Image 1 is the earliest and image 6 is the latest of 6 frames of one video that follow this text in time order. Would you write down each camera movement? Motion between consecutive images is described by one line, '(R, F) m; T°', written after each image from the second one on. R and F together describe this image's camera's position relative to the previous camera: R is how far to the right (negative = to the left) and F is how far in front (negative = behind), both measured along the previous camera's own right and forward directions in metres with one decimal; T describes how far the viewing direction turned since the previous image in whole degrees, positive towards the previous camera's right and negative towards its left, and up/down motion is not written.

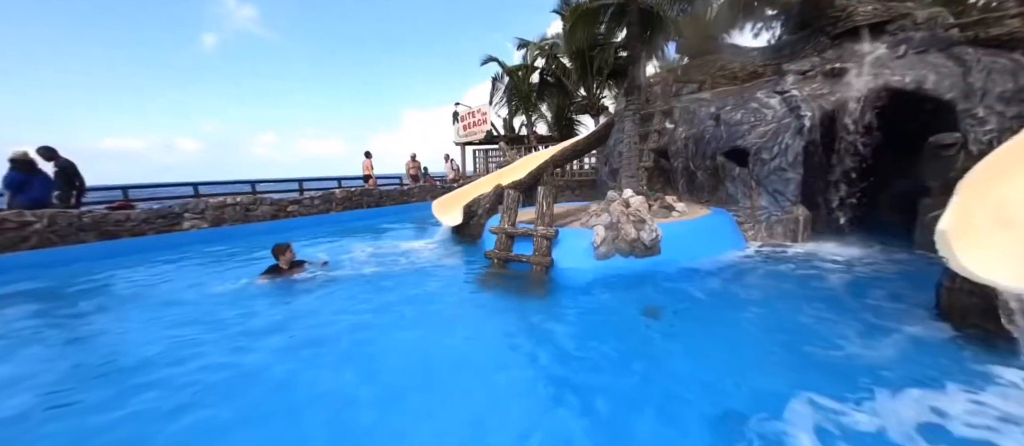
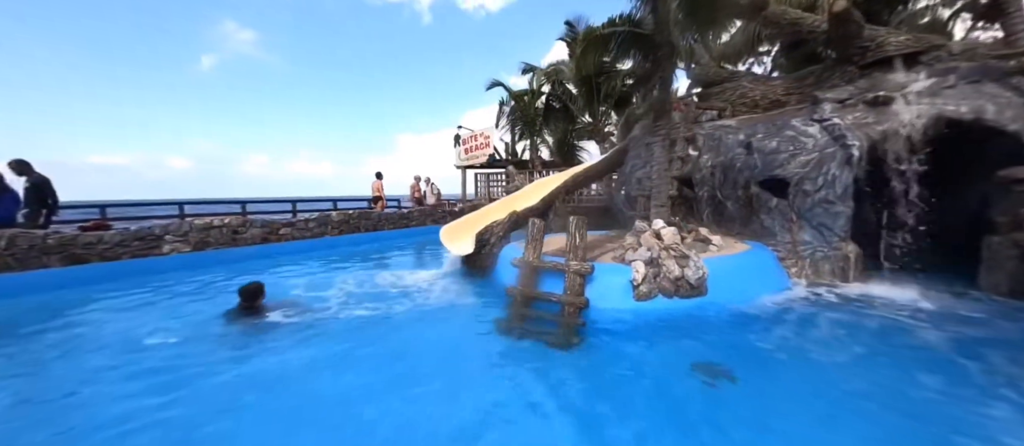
(-0.6, +0.7) m; +1°
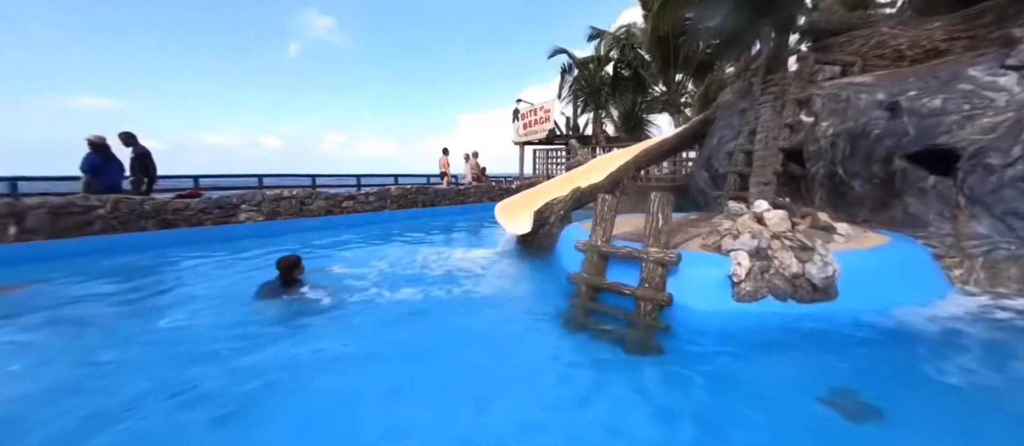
(-0.2, +0.7) m; -9°
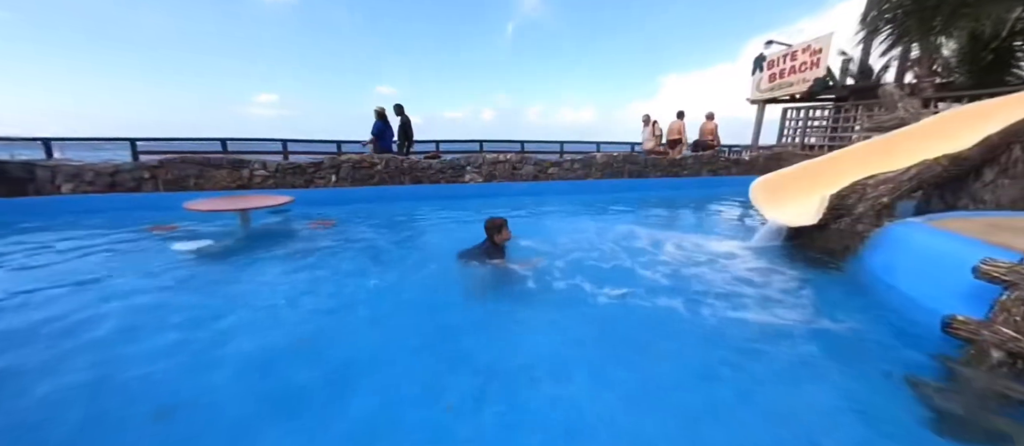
(-0.9, +0.8) m; -29°
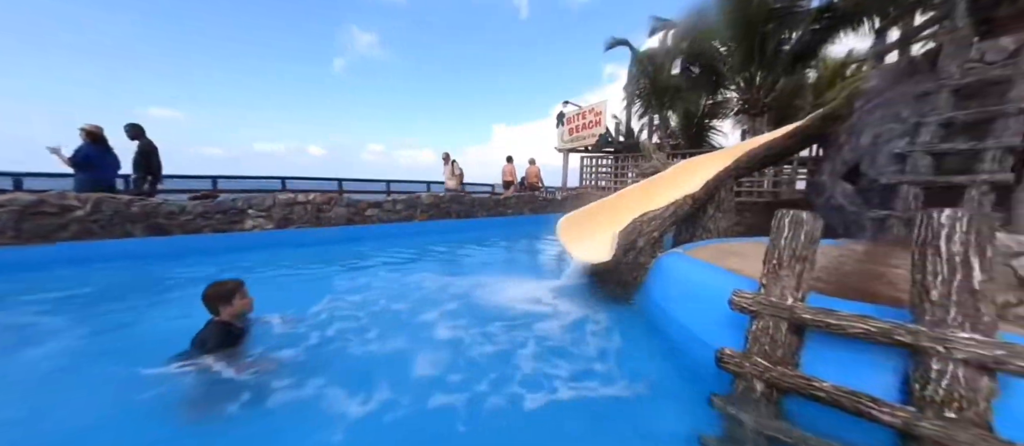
(+0.8, +0.7) m; +25°
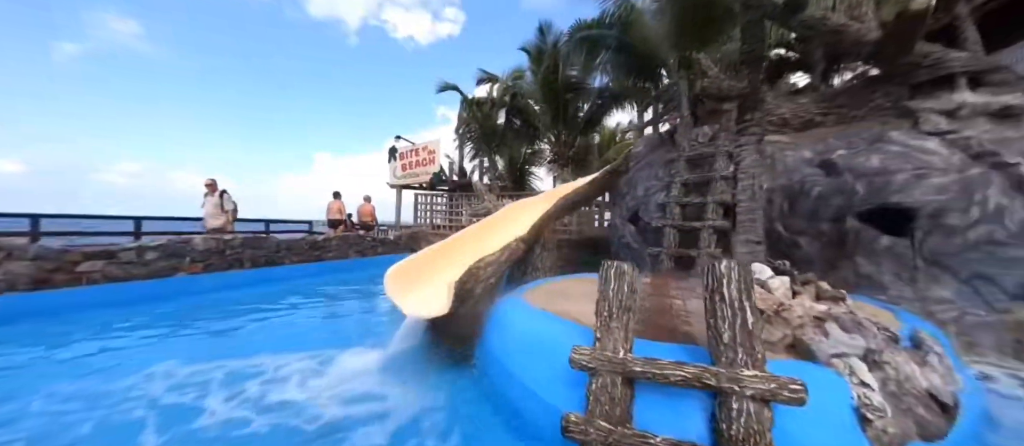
(+0.2, +0.5) m; +27°
